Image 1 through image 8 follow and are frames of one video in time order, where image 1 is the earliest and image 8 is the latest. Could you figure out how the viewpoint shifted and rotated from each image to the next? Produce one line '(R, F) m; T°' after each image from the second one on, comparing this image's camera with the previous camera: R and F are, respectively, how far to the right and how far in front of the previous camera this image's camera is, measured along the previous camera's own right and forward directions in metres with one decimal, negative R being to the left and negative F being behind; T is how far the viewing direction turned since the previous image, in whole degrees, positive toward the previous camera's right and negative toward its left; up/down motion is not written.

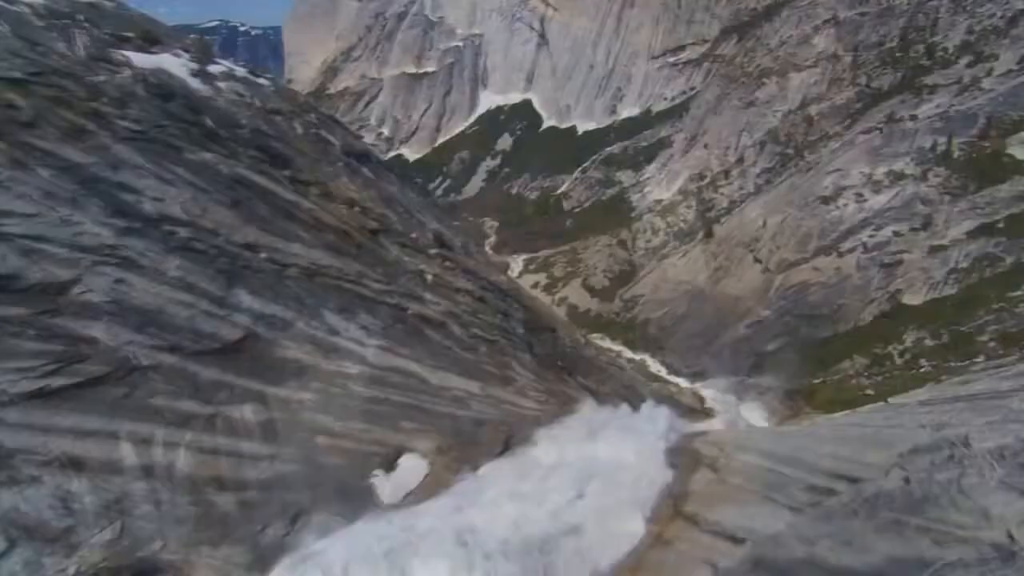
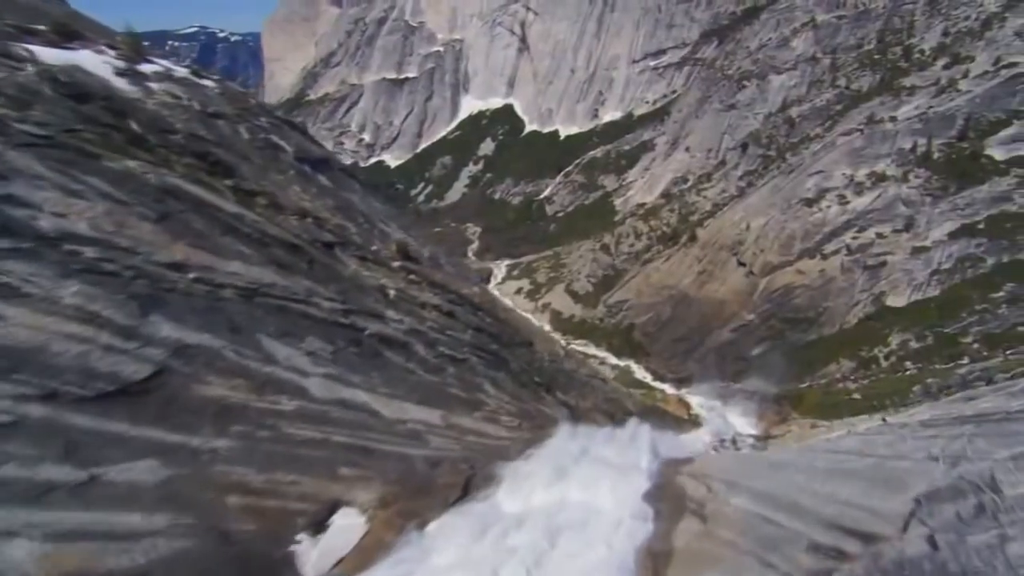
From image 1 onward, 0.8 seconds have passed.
(+0.4, +1.3) m; +1°
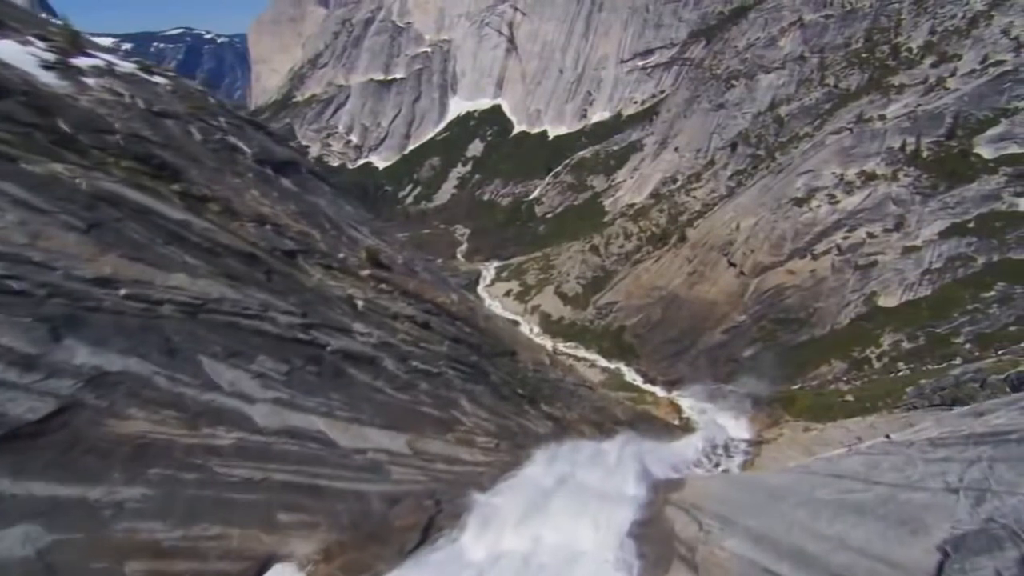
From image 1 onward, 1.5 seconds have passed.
(+0.4, +1.1) m; +1°
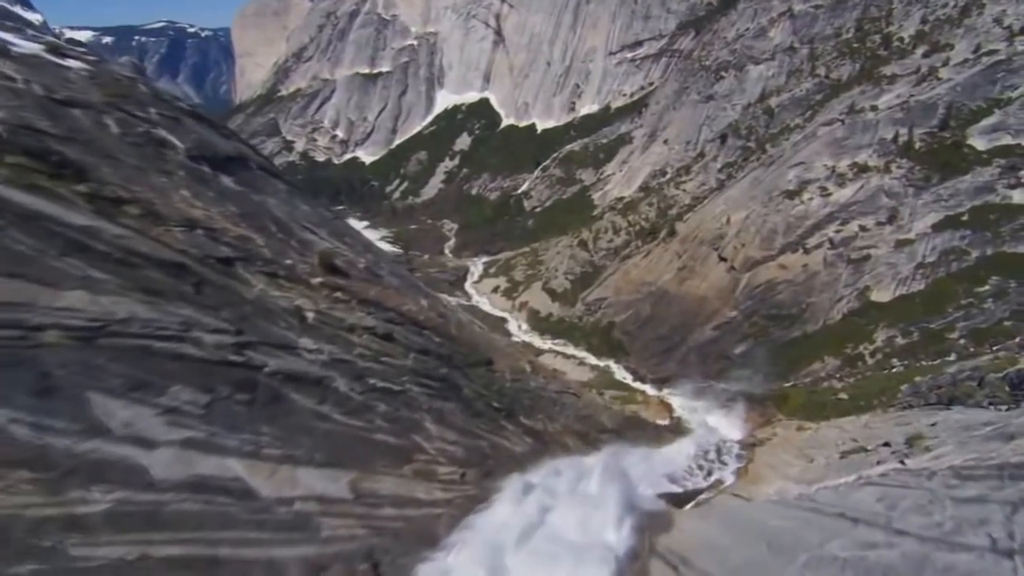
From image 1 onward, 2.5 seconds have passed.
(+0.5, +1.7) m; +1°
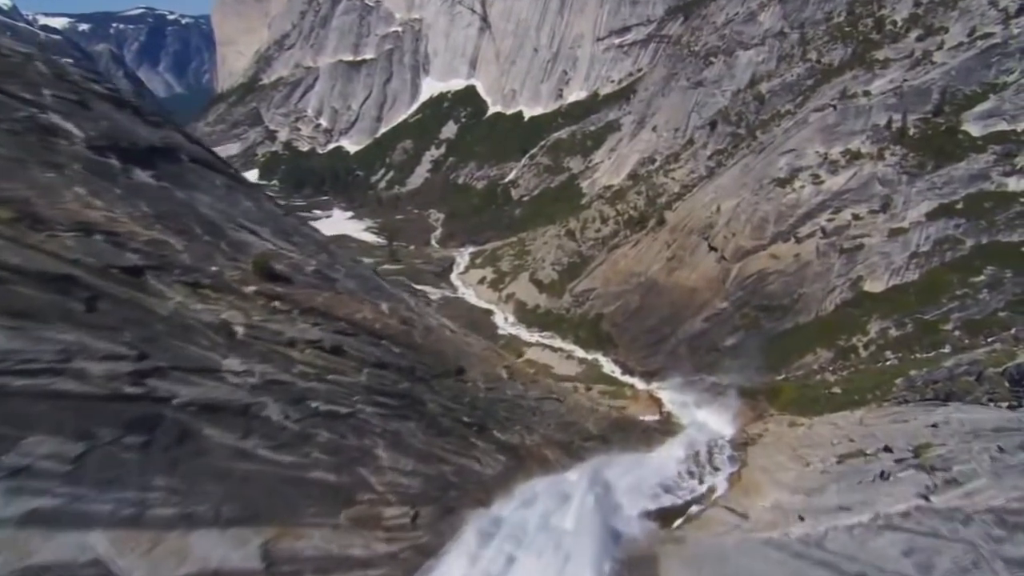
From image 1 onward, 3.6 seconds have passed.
(+0.6, +1.9) m; +1°
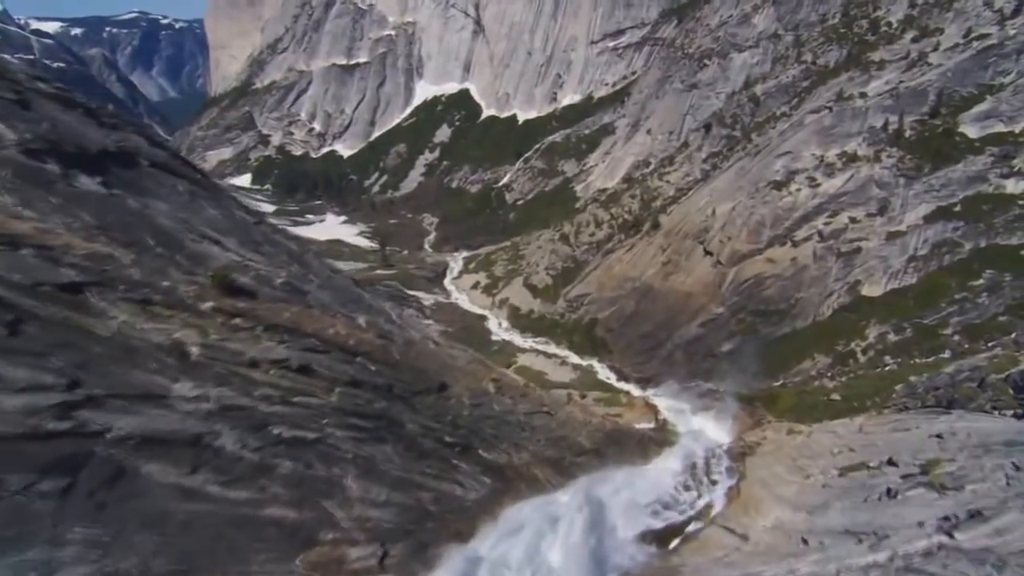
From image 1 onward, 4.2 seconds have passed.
(+0.3, +1.0) m; 0°
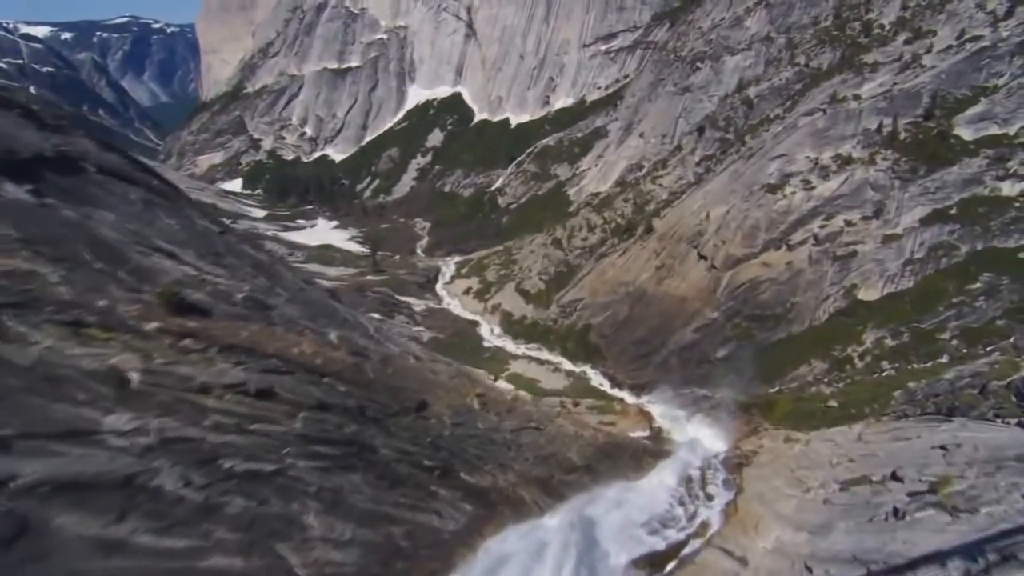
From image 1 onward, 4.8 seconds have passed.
(+0.3, +1.1) m; 0°
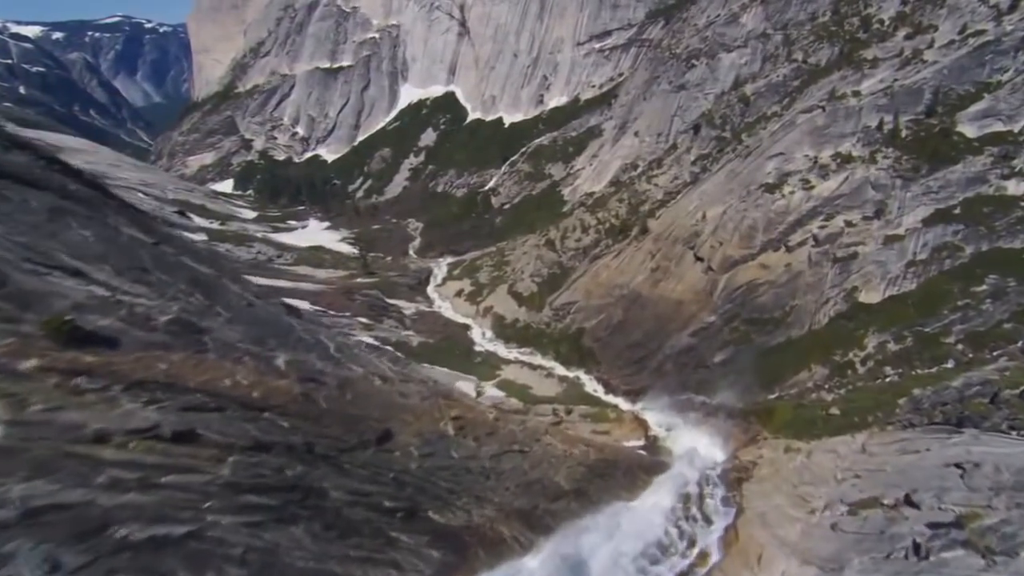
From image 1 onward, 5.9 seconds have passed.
(+0.5, +1.9) m; 0°
